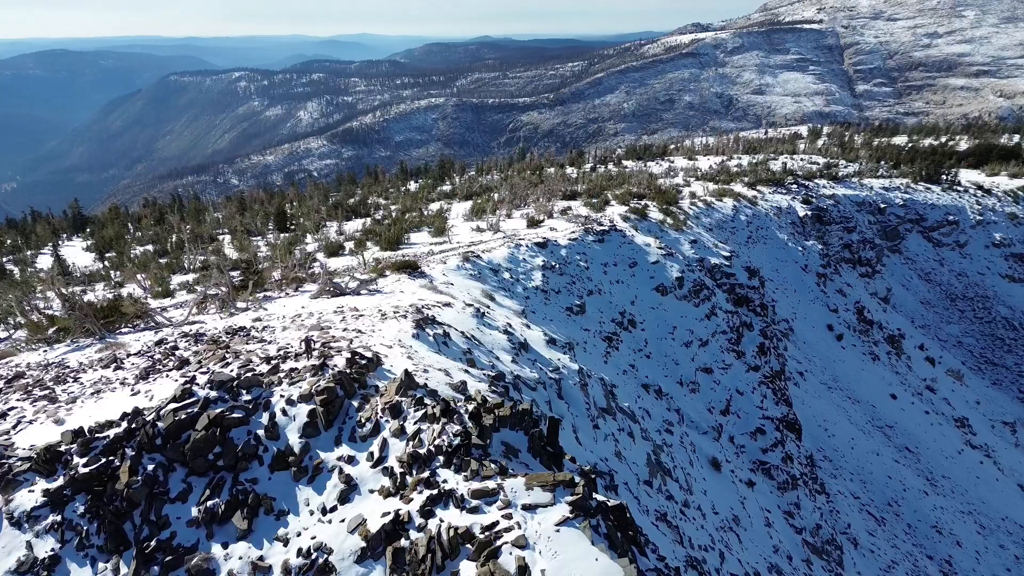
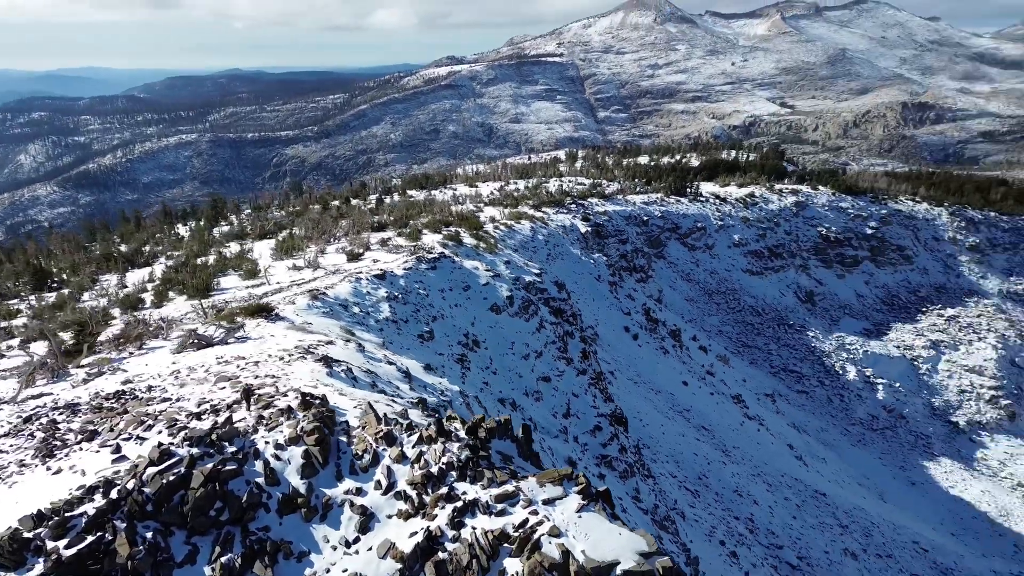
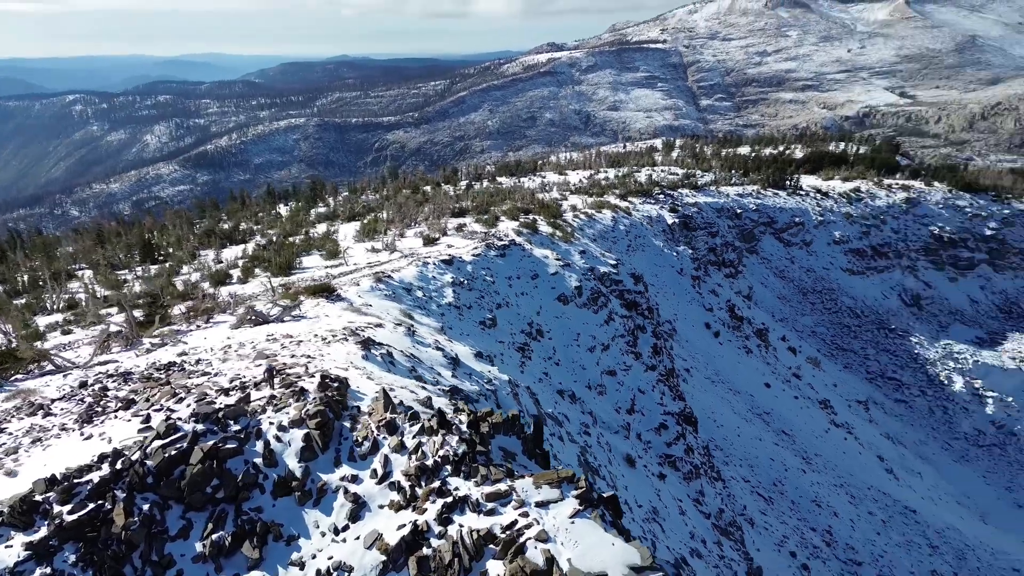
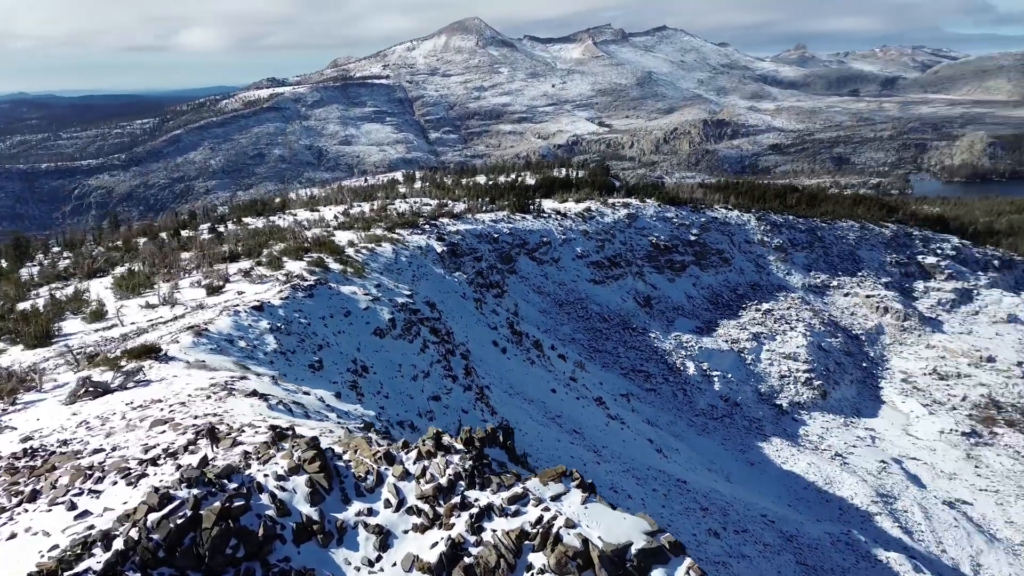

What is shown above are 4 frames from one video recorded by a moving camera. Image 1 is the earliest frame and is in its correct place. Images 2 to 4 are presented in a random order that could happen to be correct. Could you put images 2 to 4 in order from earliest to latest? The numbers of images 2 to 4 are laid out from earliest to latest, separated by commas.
3, 2, 4
